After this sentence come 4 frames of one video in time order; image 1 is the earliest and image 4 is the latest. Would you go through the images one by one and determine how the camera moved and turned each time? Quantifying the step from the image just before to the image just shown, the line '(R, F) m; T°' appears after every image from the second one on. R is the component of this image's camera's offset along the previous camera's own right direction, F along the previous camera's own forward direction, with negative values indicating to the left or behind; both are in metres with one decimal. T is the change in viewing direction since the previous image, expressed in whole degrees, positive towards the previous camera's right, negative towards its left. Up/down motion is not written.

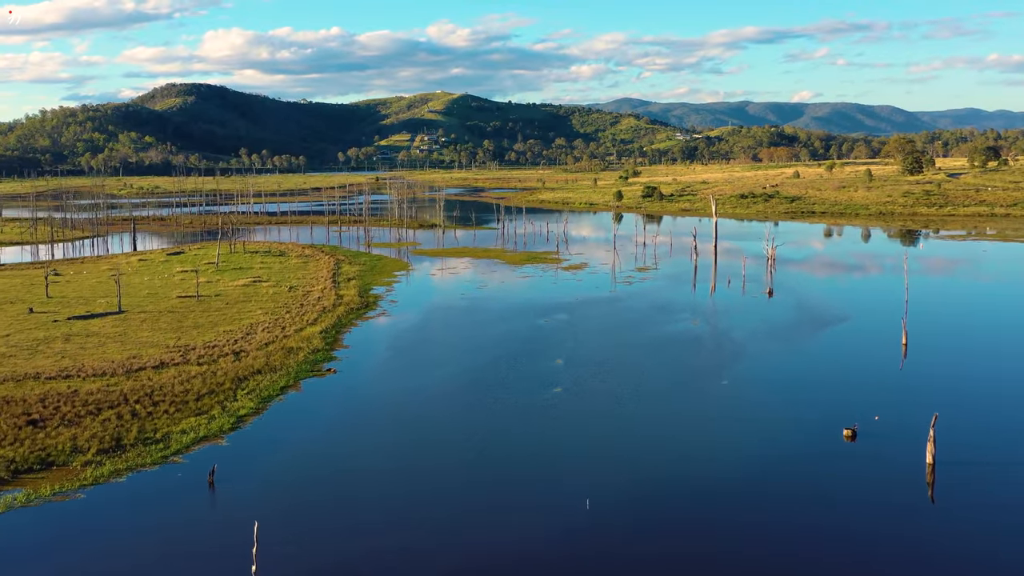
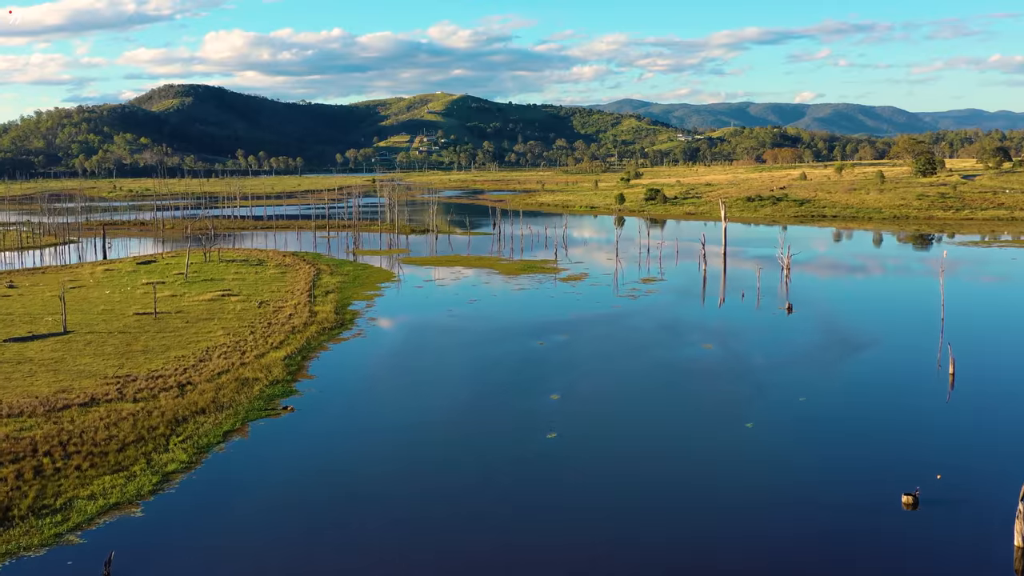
(+0.2, +1.5) m; 0°
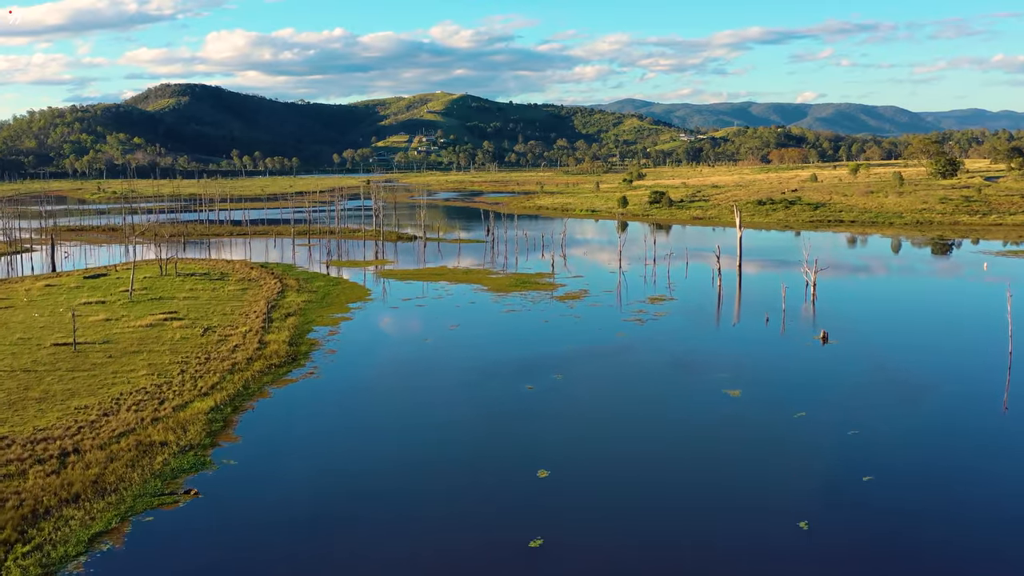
(+0.3, +2.2) m; 0°
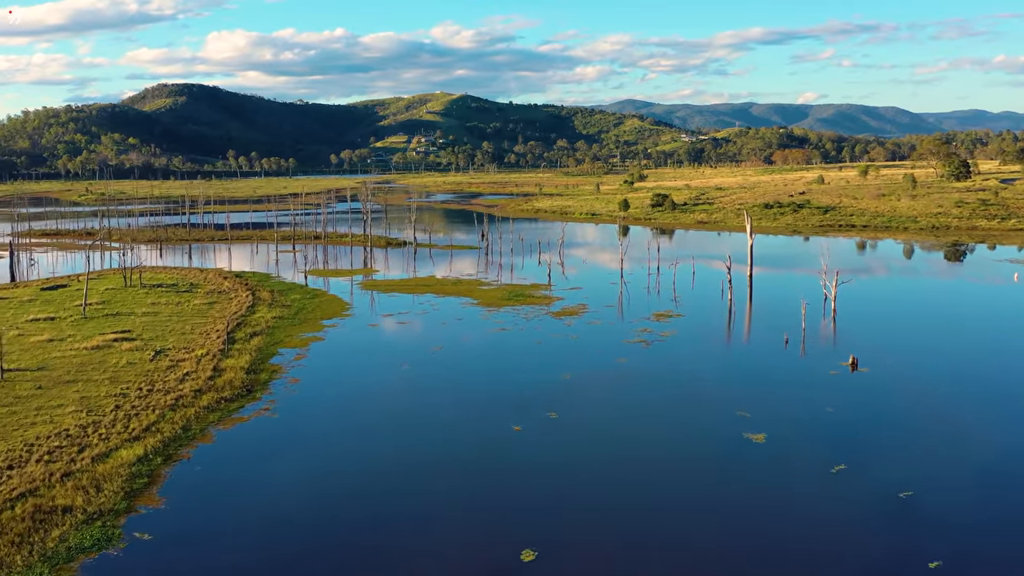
(+0.2, +1.5) m; 0°
